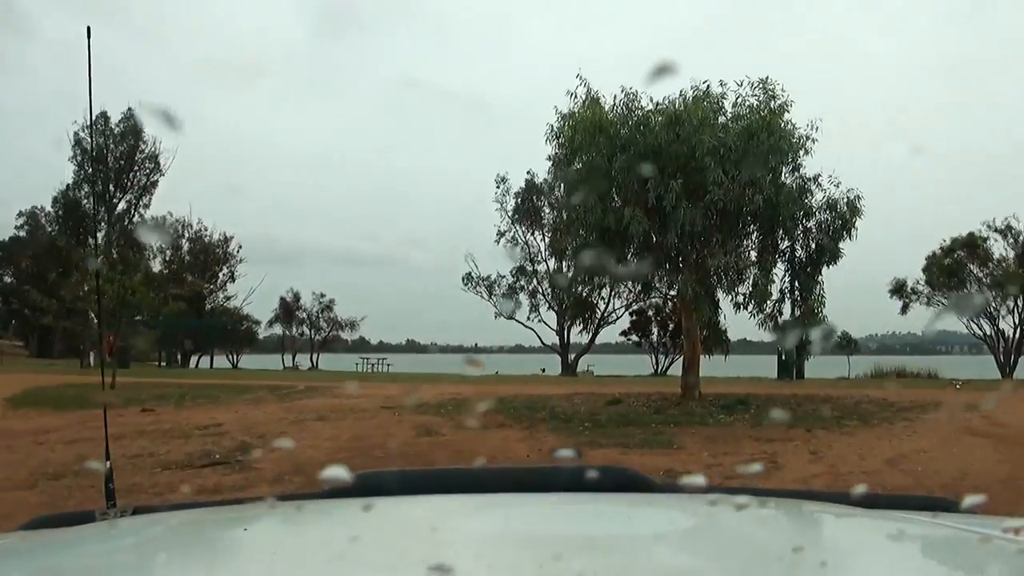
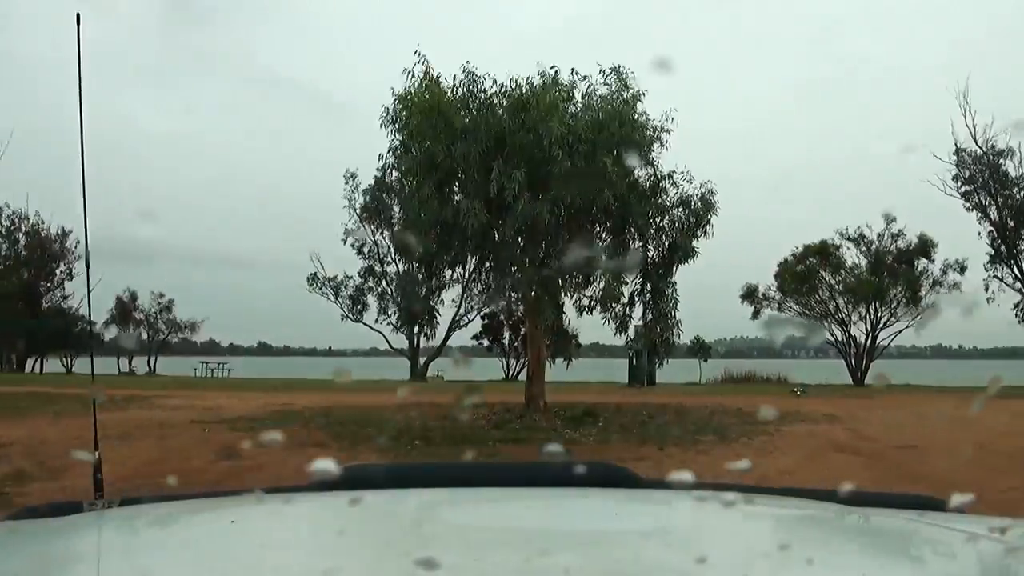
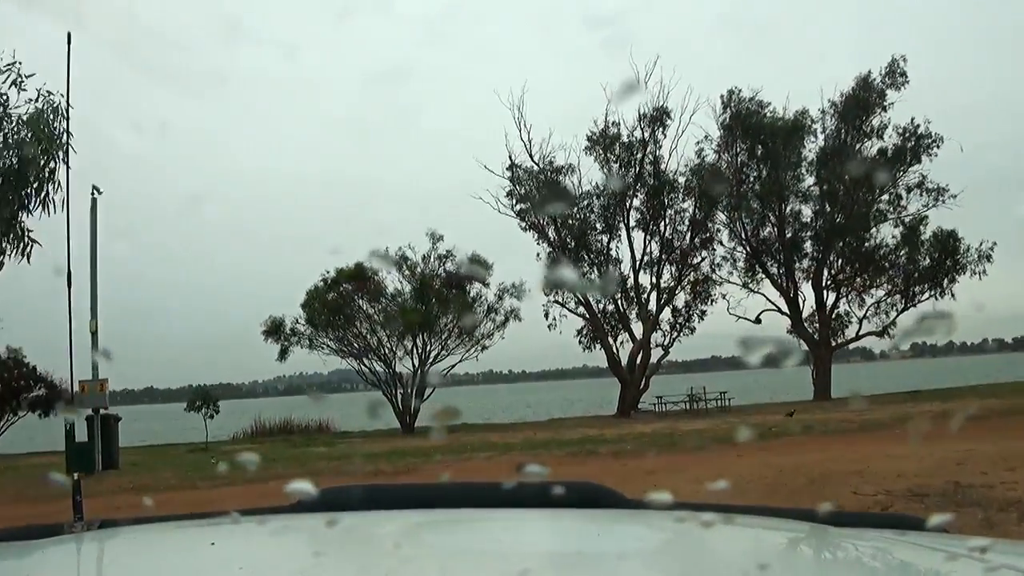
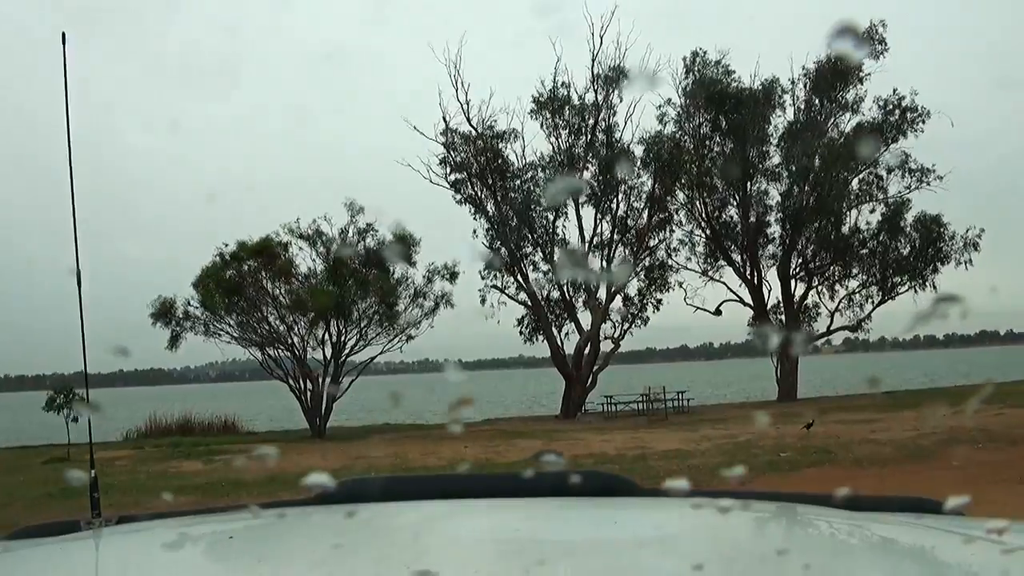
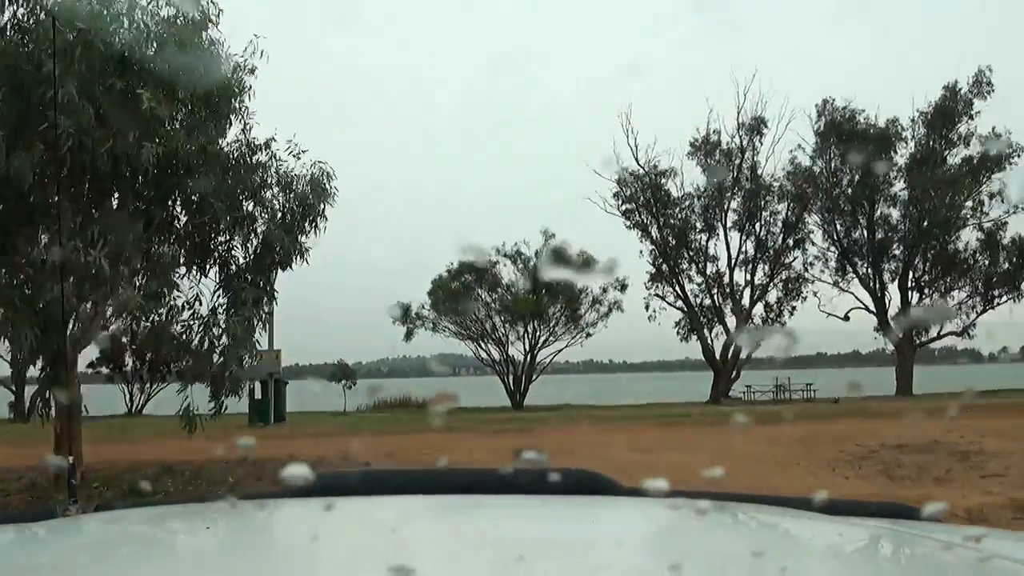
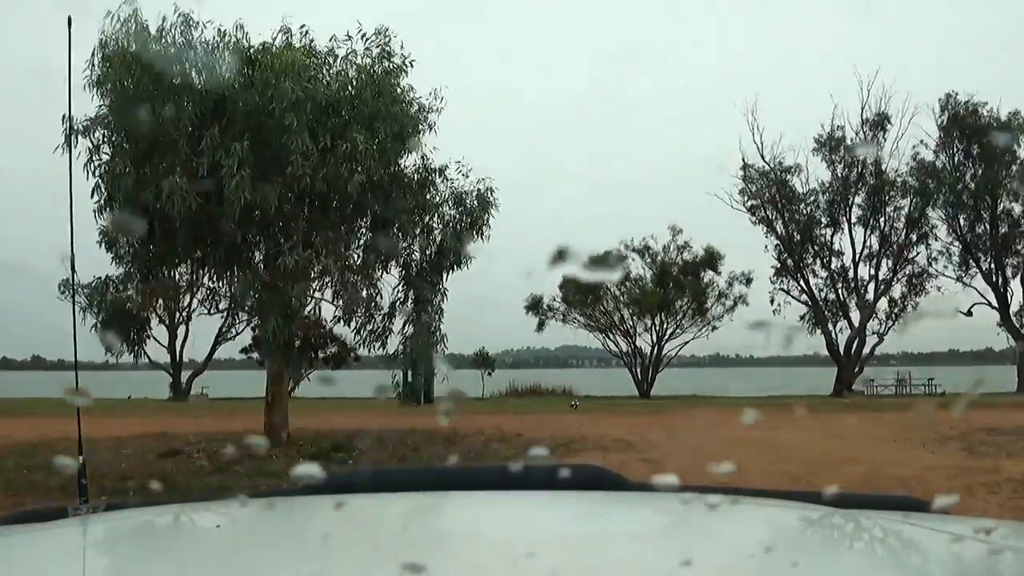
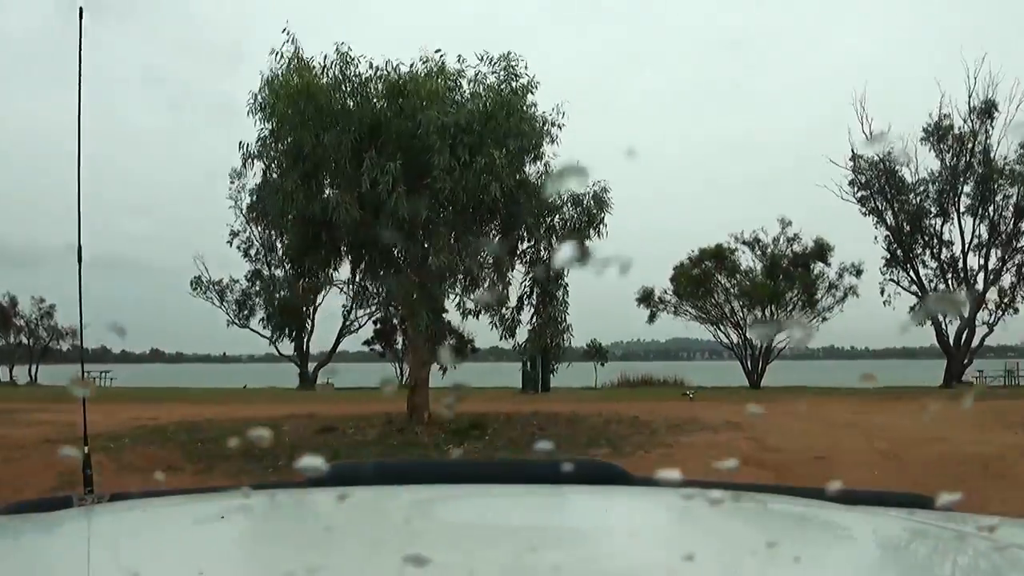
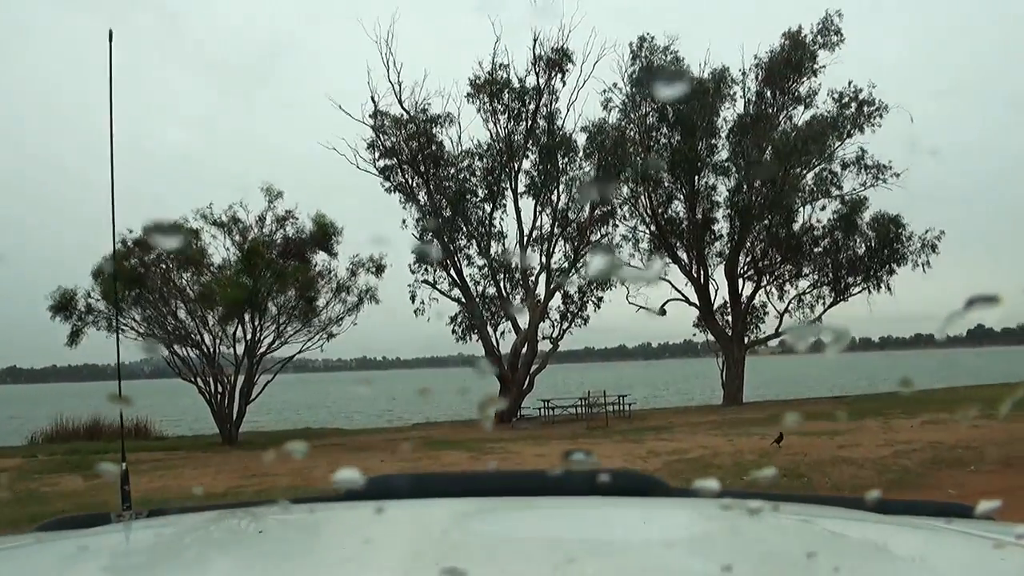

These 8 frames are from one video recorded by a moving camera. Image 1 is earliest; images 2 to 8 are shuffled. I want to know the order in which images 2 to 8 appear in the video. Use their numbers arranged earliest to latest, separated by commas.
2, 7, 6, 5, 3, 4, 8
